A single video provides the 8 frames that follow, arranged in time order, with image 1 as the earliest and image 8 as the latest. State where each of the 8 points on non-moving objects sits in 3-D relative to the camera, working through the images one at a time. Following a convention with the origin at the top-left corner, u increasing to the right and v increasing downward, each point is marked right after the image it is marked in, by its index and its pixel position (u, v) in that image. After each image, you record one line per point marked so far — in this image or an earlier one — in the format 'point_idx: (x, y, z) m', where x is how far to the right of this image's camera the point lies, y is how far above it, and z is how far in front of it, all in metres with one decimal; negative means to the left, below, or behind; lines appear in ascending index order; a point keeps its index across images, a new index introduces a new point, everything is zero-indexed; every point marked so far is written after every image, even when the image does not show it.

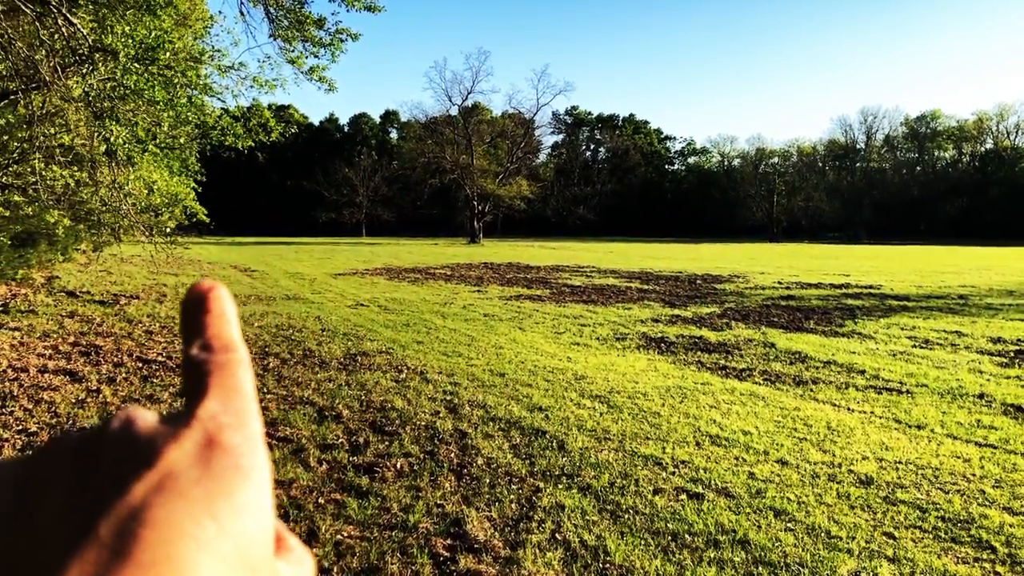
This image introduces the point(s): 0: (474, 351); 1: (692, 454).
0: (-0.7, -1.1, +12.1) m
1: (+2.2, -2.0, +8.4) m
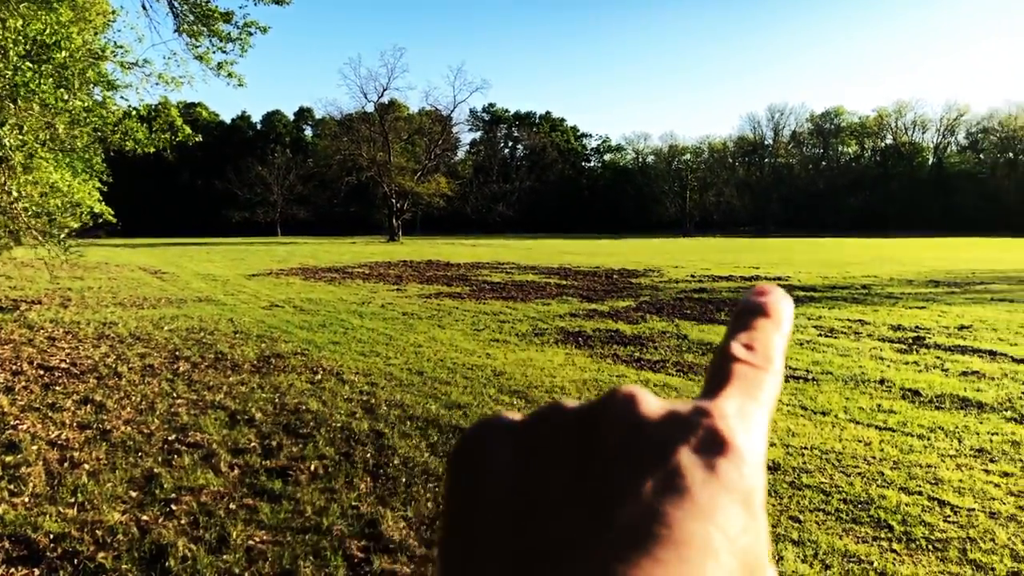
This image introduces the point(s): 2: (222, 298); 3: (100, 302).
0: (-2.0, -1.0, +12.0) m
1: (+1.1, -1.9, +8.5) m
2: (-6.8, -0.2, +16.9) m
3: (-9.2, -0.3, +16.0) m
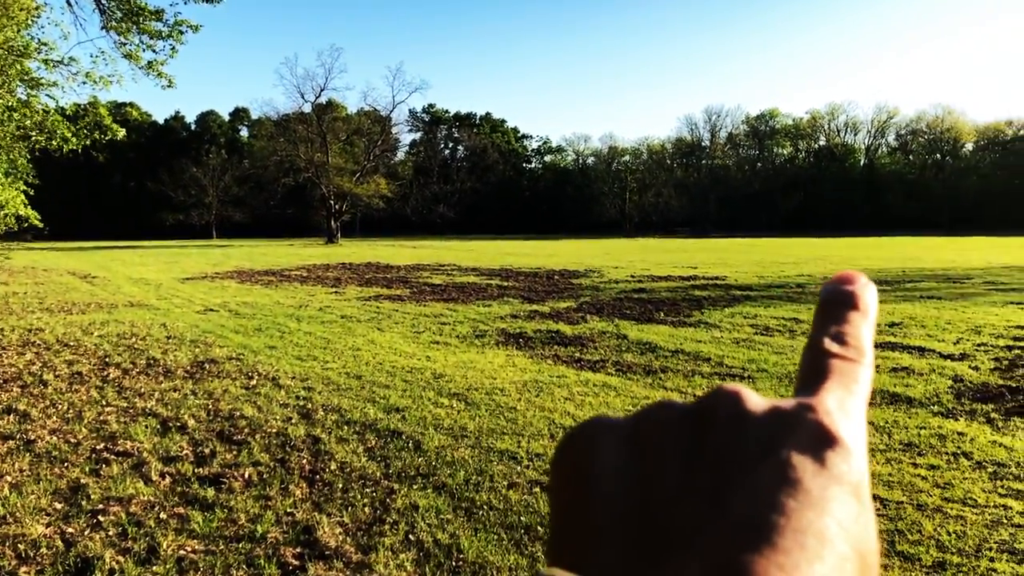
0: (-3.0, -1.1, +11.9) m
1: (+0.3, -1.9, +8.6) m
2: (-8.0, -0.3, +16.5) m
3: (-10.4, -0.4, +15.5) m
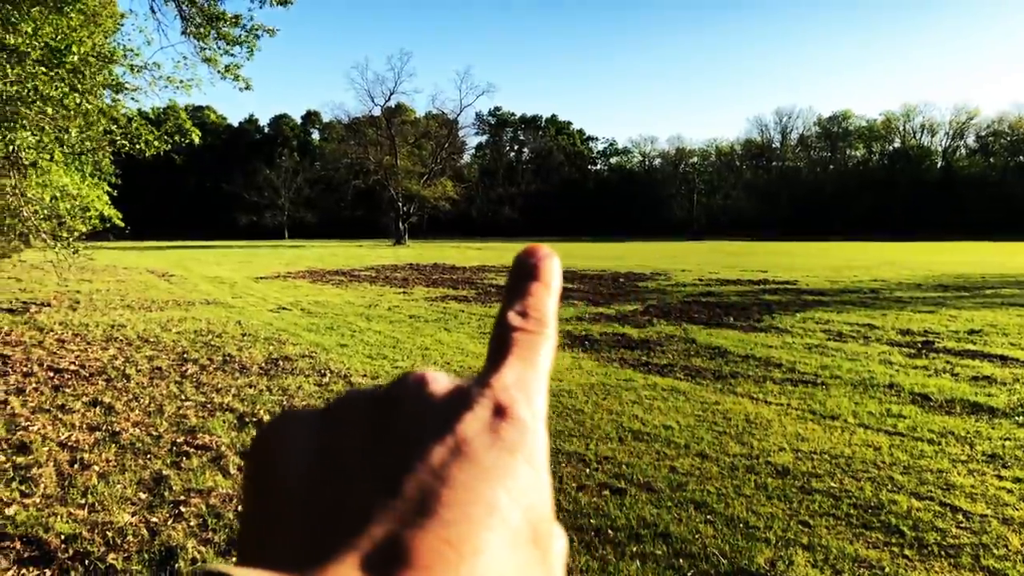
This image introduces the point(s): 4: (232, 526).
0: (-1.9, -1.1, +12.0) m
1: (+1.2, -2.0, +8.5) m
2: (-6.6, -0.3, +17.0) m
3: (-9.1, -0.4, +16.0) m
4: (-2.5, -2.1, +6.4) m
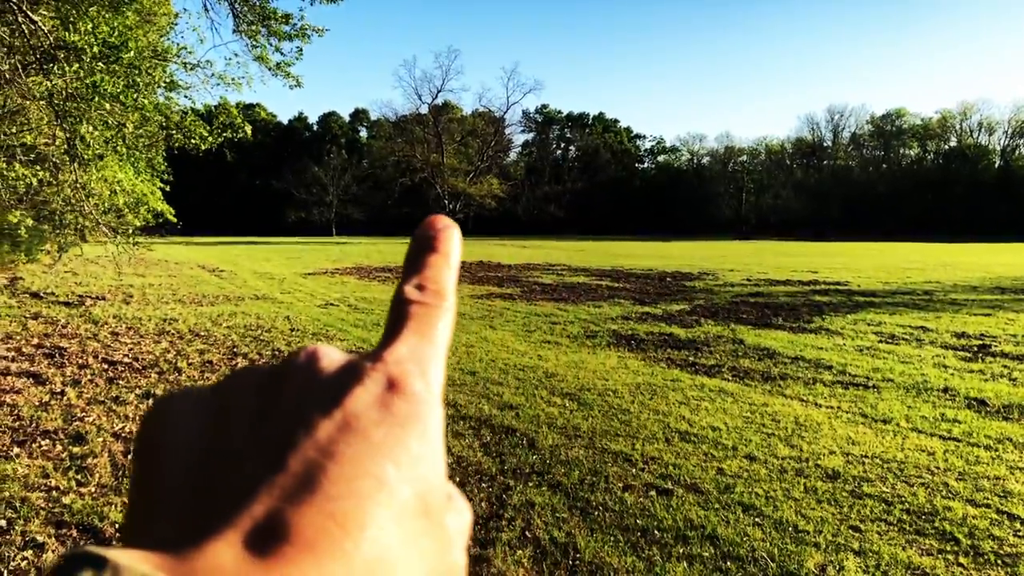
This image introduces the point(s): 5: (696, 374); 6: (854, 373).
0: (-1.2, -1.1, +12.1) m
1: (+1.8, -1.9, +8.4) m
2: (-5.7, -0.2, +17.2) m
3: (-8.2, -0.3, +16.3) m
4: (-2.0, -2.1, +6.4) m
5: (+2.9, -1.4, +11.2) m
6: (+5.4, -1.3, +11.1) m
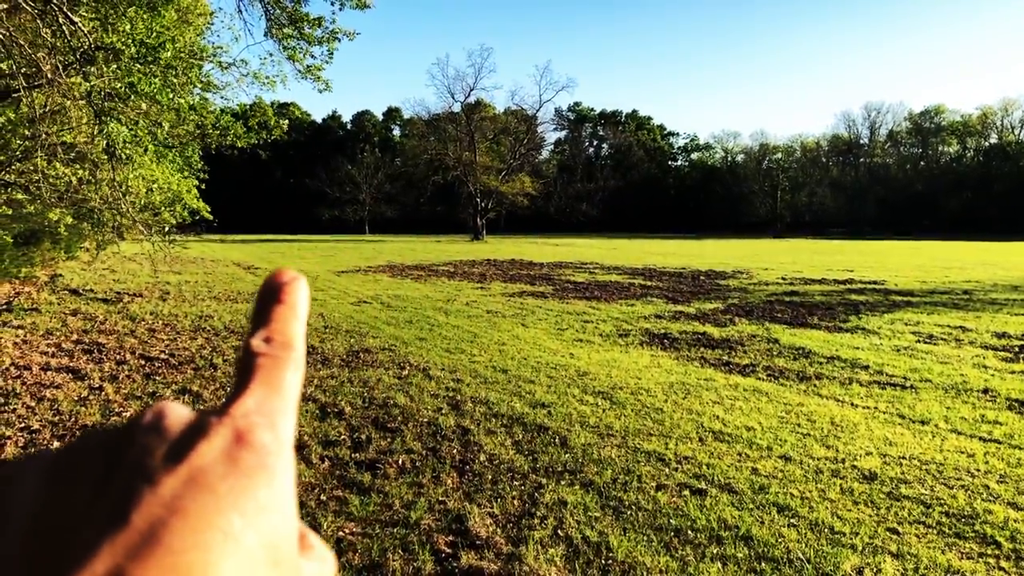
0: (-0.7, -1.0, +12.1) m
1: (+2.2, -1.9, +8.4) m
2: (-5.1, -0.2, +17.3) m
3: (-7.5, -0.2, +16.5) m
4: (-1.6, -2.1, +6.5) m
5: (+3.4, -1.3, +11.1) m
6: (+5.9, -1.3, +10.9) m
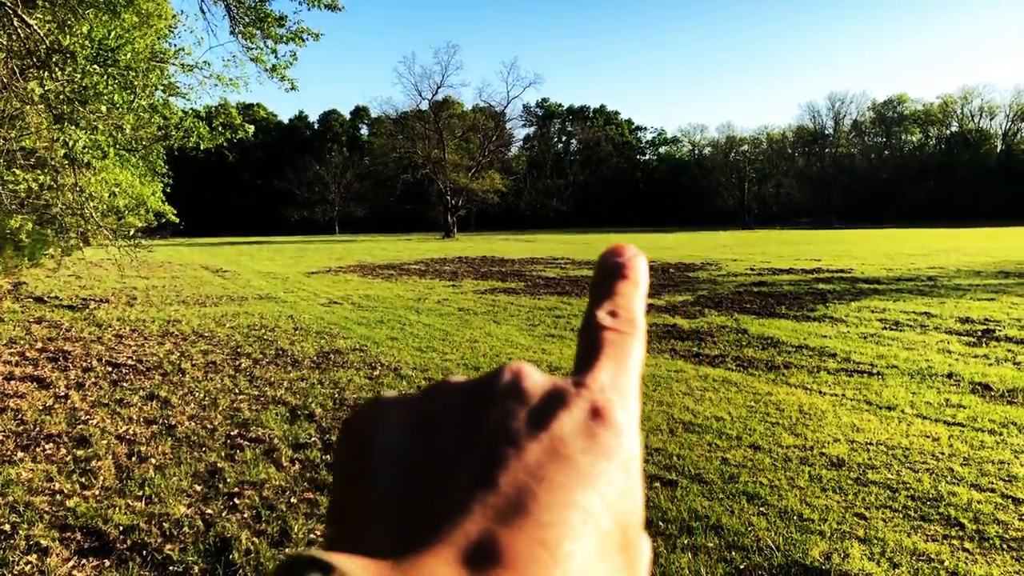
0: (-1.1, -1.0, +12.1) m
1: (+1.9, -1.9, +8.5) m
2: (-5.6, -0.2, +17.2) m
3: (-8.1, -0.3, +16.4) m
4: (-1.9, -2.1, +6.5) m
5: (+3.0, -1.2, +11.2) m
6: (+5.5, -1.1, +11.1) m
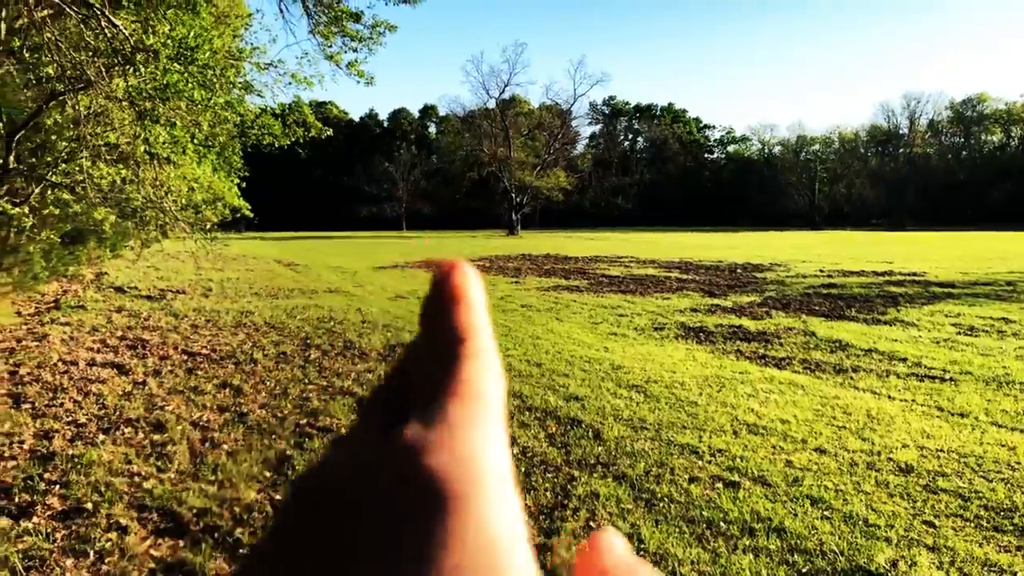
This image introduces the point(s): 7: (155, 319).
0: (-0.1, -0.9, +12.2) m
1: (+2.7, -1.9, +8.4) m
2: (-4.3, 0.0, +17.5) m
3: (-6.8, -0.1, +16.9) m
4: (-1.2, -2.1, +6.6) m
5: (+4.0, -1.2, +11.1) m
6: (+6.4, -1.2, +10.8) m
7: (-6.8, -0.6, +13.3) m
